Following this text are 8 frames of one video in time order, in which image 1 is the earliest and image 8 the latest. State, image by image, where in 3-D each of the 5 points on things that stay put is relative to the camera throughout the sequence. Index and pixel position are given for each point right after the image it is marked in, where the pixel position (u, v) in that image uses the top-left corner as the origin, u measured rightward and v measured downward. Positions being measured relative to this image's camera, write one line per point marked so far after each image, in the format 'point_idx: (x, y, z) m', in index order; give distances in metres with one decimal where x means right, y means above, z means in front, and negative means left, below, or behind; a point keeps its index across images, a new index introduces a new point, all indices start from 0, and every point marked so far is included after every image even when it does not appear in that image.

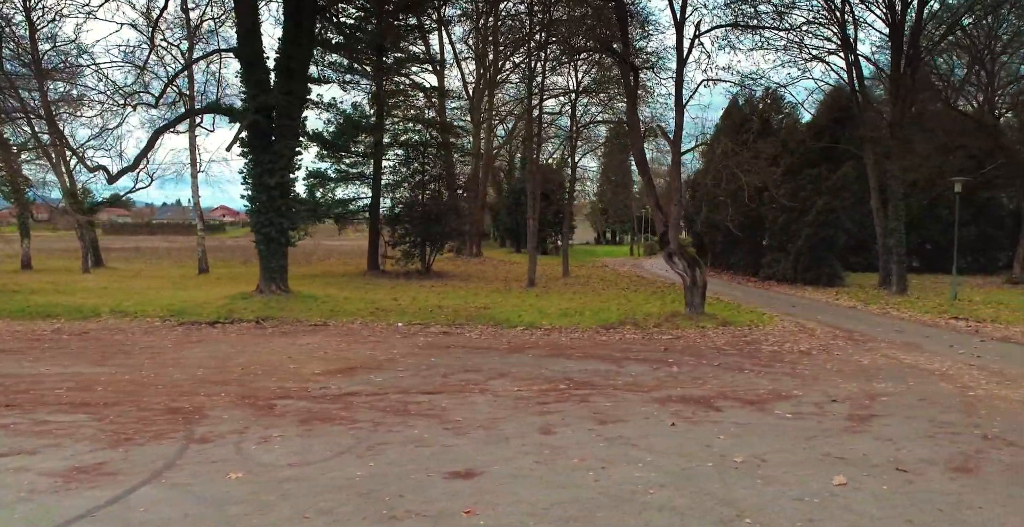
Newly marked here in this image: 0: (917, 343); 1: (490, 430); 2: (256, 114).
0: (+6.4, -1.3, +12.0) m
1: (-0.2, -1.4, +6.5) m
2: (-5.8, +3.4, +17.3) m
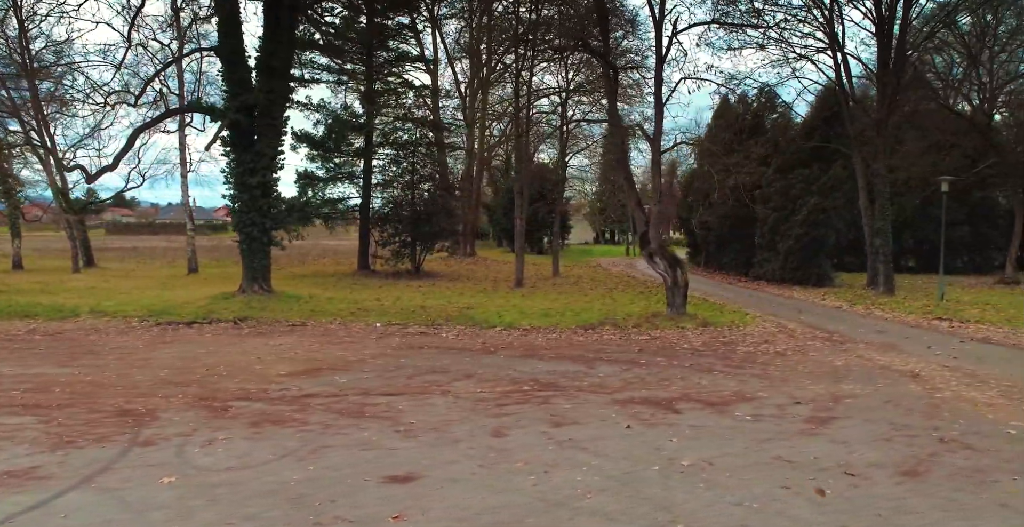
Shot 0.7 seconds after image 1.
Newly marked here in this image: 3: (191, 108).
0: (+6.0, -1.3, +11.9) m
1: (-0.6, -1.4, +6.4) m
2: (-6.2, +3.4, +17.2) m
3: (-7.5, +3.6, +17.7) m
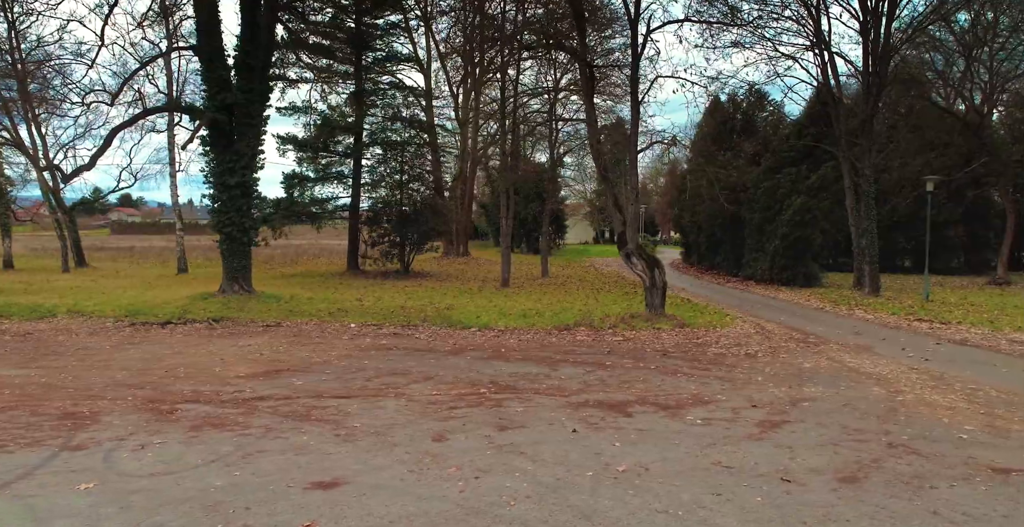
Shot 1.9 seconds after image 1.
0: (+5.5, -1.3, +11.8) m
1: (-1.1, -1.4, +6.3) m
2: (-6.7, +3.4, +17.1) m
3: (-7.9, +3.6, +17.6) m
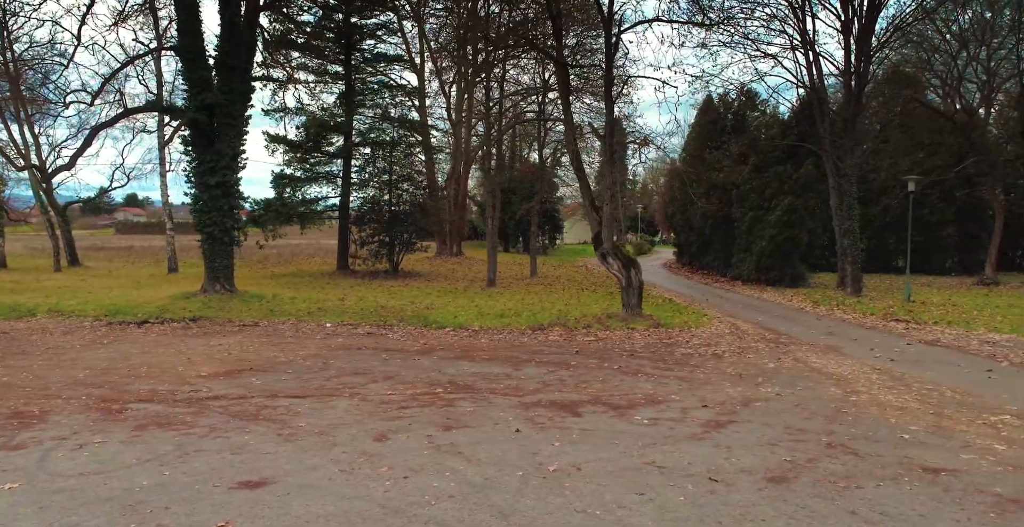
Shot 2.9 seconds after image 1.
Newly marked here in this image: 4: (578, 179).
0: (+5.0, -1.3, +11.8) m
1: (-1.6, -1.4, +6.4) m
2: (-7.1, +3.4, +17.1) m
3: (-8.3, +3.6, +17.6) m
4: (+1.3, +1.7, +14.9) m
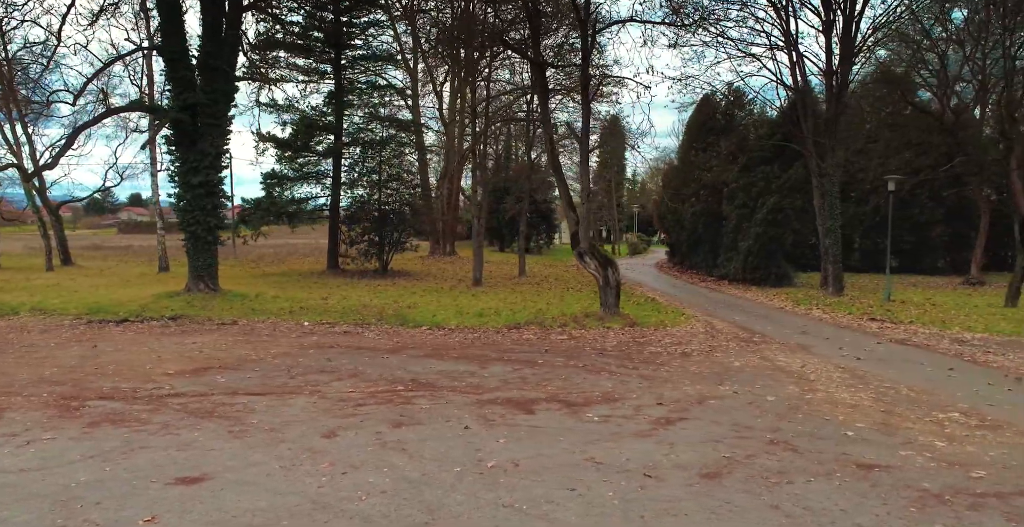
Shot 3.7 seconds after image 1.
0: (+4.6, -1.3, +11.8) m
1: (-2.0, -1.4, +6.4) m
2: (-7.5, +3.4, +17.2) m
3: (-8.8, +3.6, +17.7) m
4: (+0.9, +1.7, +15.0) m
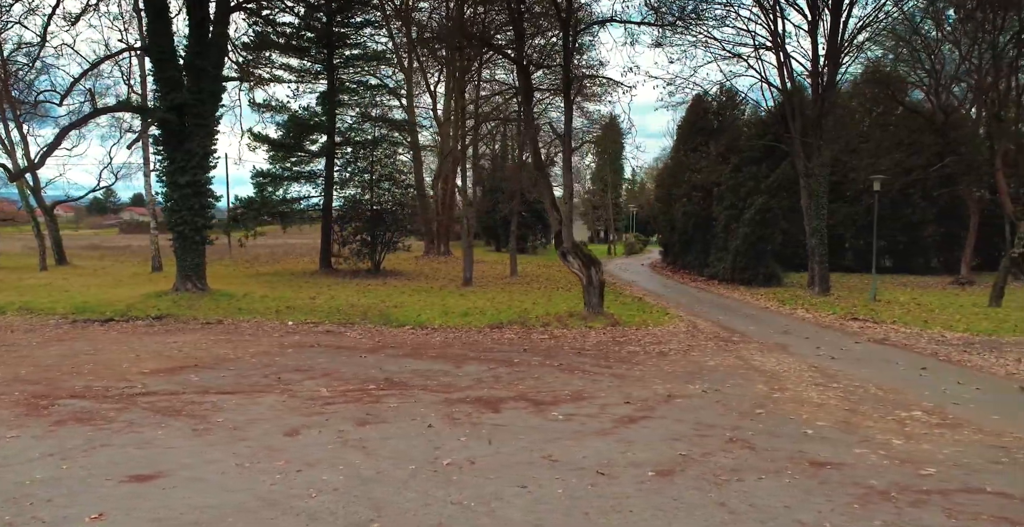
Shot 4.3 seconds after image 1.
0: (+4.3, -1.2, +11.9) m
1: (-2.3, -1.4, +6.5) m
2: (-7.9, +3.4, +17.2) m
3: (-9.1, +3.6, +17.7) m
4: (+0.5, +1.7, +15.0) m
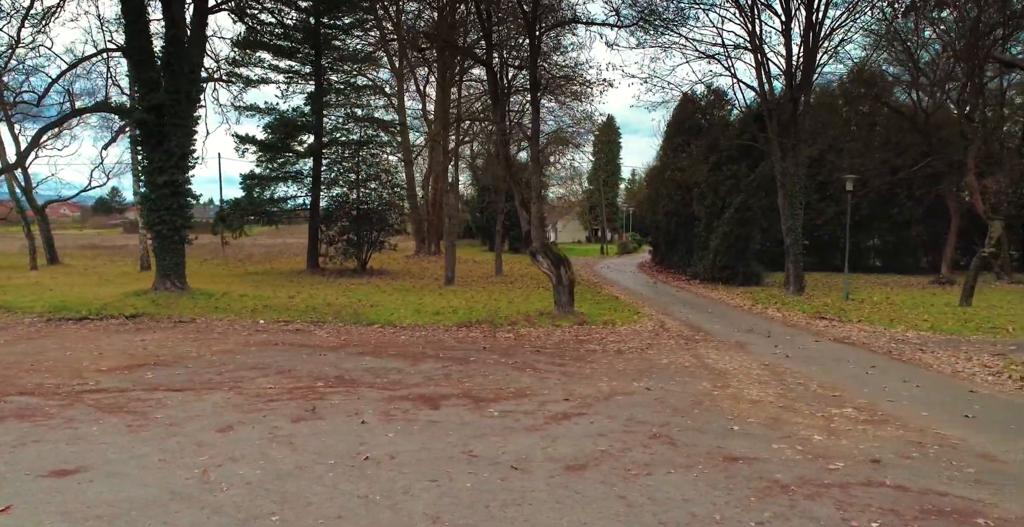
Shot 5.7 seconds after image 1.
0: (+3.7, -1.2, +12.0) m
1: (-2.9, -1.4, +6.6) m
2: (-8.4, +3.5, +17.4) m
3: (-9.6, +3.7, +17.9) m
4: (0.0, +1.7, +15.2) m
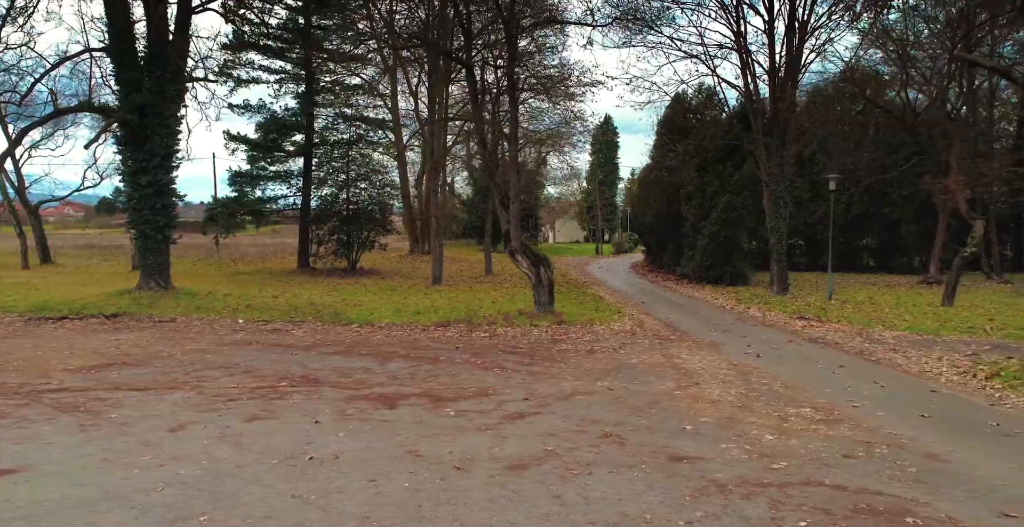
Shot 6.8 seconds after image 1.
0: (+3.3, -1.2, +11.9) m
1: (-3.4, -1.4, +6.6) m
2: (-8.8, +3.5, +17.4) m
3: (-10.0, +3.7, +17.9) m
4: (-0.4, +1.7, +15.1) m
